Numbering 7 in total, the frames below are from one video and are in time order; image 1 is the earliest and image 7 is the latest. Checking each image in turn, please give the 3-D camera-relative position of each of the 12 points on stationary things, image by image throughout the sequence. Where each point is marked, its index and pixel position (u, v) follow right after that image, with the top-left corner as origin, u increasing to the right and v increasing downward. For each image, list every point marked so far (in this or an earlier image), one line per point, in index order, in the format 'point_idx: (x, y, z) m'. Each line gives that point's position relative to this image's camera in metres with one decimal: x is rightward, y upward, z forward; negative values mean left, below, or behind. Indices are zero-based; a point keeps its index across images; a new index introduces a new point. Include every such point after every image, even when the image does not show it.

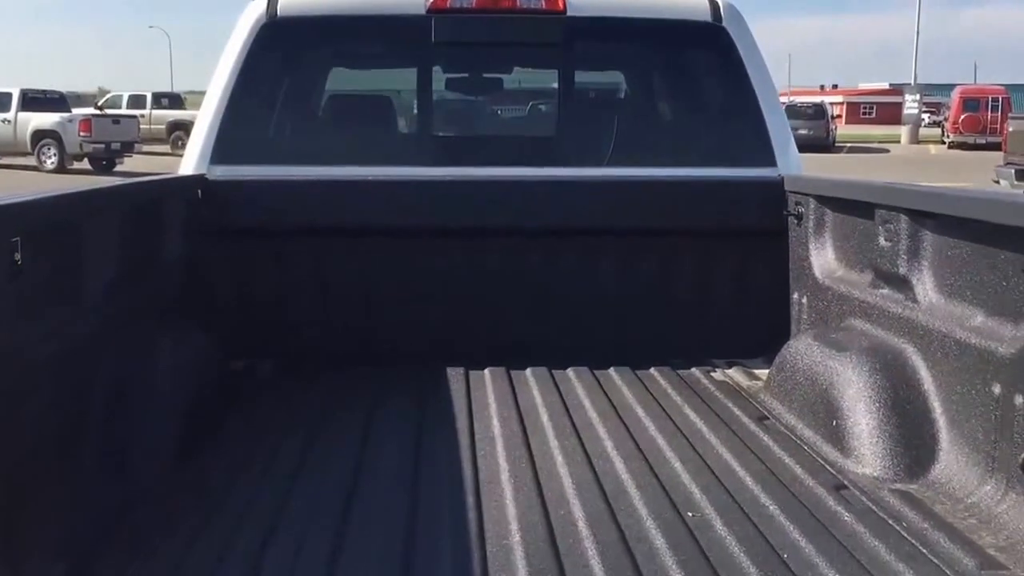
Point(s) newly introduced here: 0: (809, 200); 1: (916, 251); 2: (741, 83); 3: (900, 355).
0: (+0.9, +0.3, +3.3) m
1: (+1.0, +0.1, +2.7) m
2: (+0.8, +0.7, +3.7) m
3: (+1.0, -0.2, +2.8) m
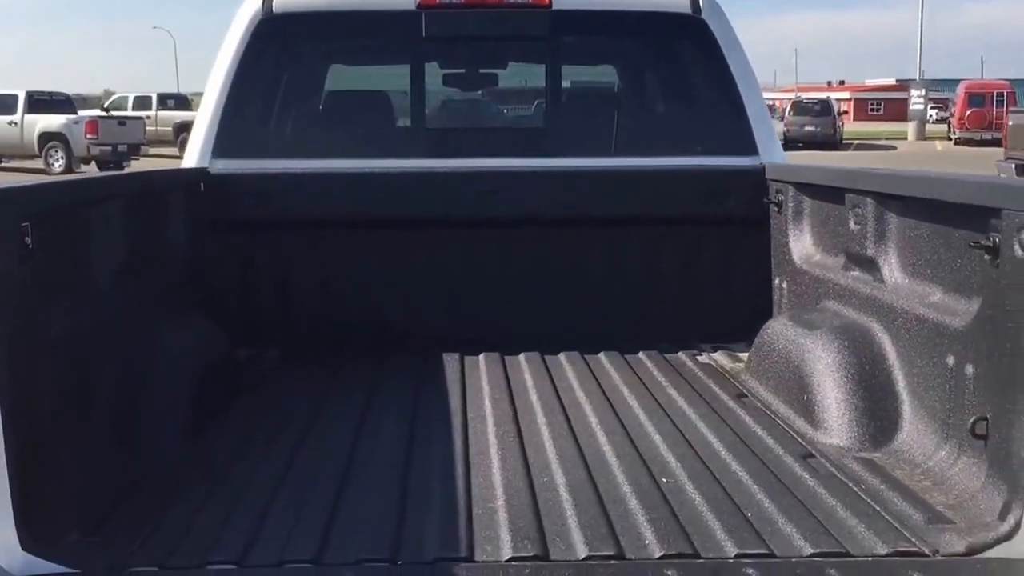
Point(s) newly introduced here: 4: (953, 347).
0: (+0.9, +0.3, +3.5) m
1: (+1.0, +0.1, +2.9) m
2: (+0.7, +0.7, +3.9) m
3: (+0.9, -0.1, +3.0) m
4: (+1.0, -0.1, +2.5) m
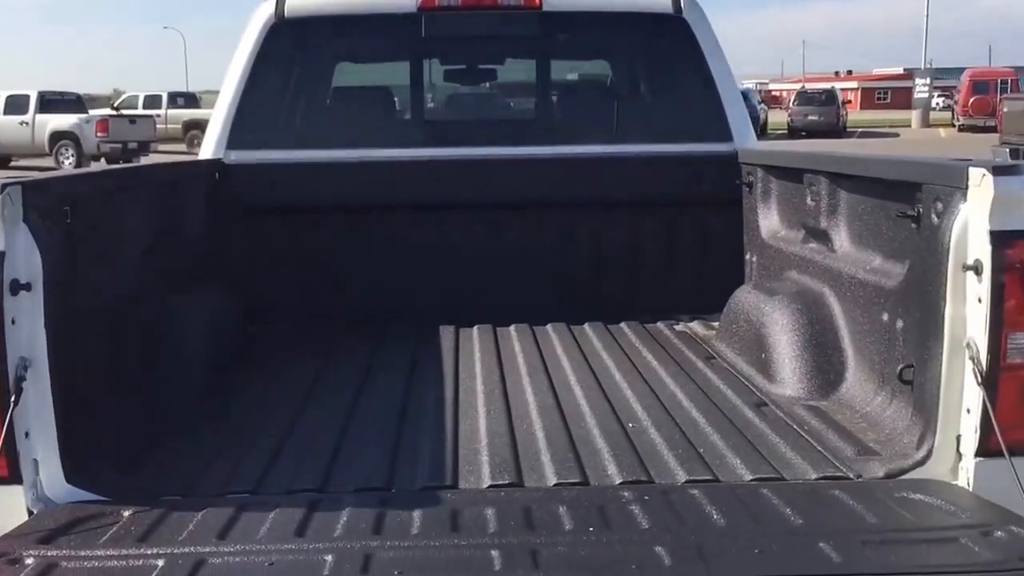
0: (+0.8, +0.4, +3.8) m
1: (+0.9, +0.2, +3.2) m
2: (+0.7, +0.8, +4.2) m
3: (+0.9, 0.0, +3.3) m
4: (+0.9, 0.0, +2.8) m
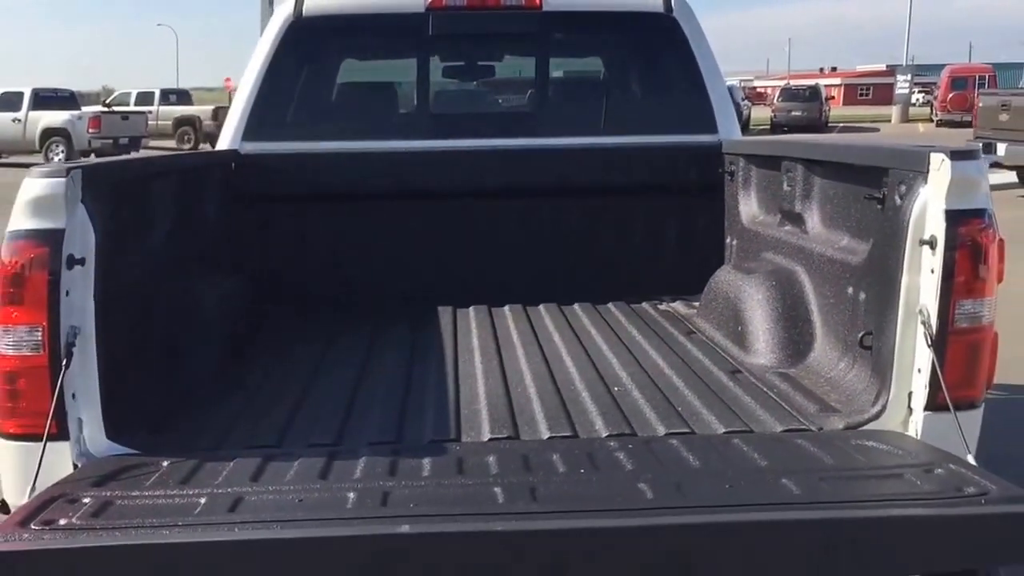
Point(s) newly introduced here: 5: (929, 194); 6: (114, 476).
0: (+0.8, +0.5, +4.1) m
1: (+0.9, +0.3, +3.5) m
2: (+0.7, +0.9, +4.5) m
3: (+0.9, 0.0, +3.6) m
4: (+0.9, 0.0, +3.1) m
5: (+0.9, +0.2, +2.6) m
6: (-0.8, -0.4, +2.4) m
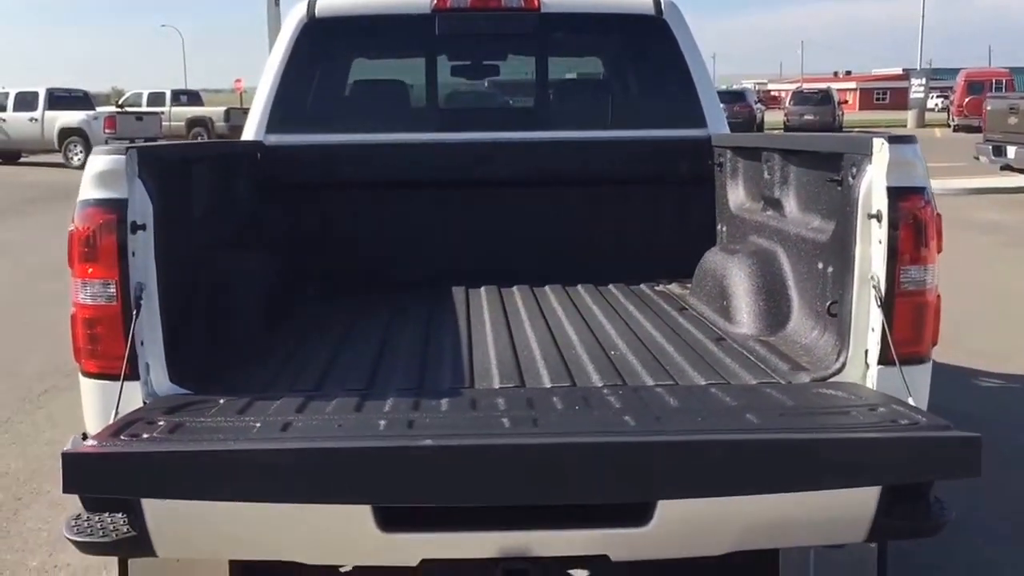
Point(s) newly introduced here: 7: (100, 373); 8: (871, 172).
0: (+0.8, +0.5, +4.5) m
1: (+0.9, +0.4, +3.9) m
2: (+0.7, +1.0, +4.9) m
3: (+0.9, +0.1, +4.0) m
4: (+1.0, +0.1, +3.5) m
5: (+1.0, +0.3, +3.0) m
6: (-0.8, -0.3, +2.8) m
7: (-1.1, -0.2, +2.9) m
8: (+1.0, +0.3, +3.0) m
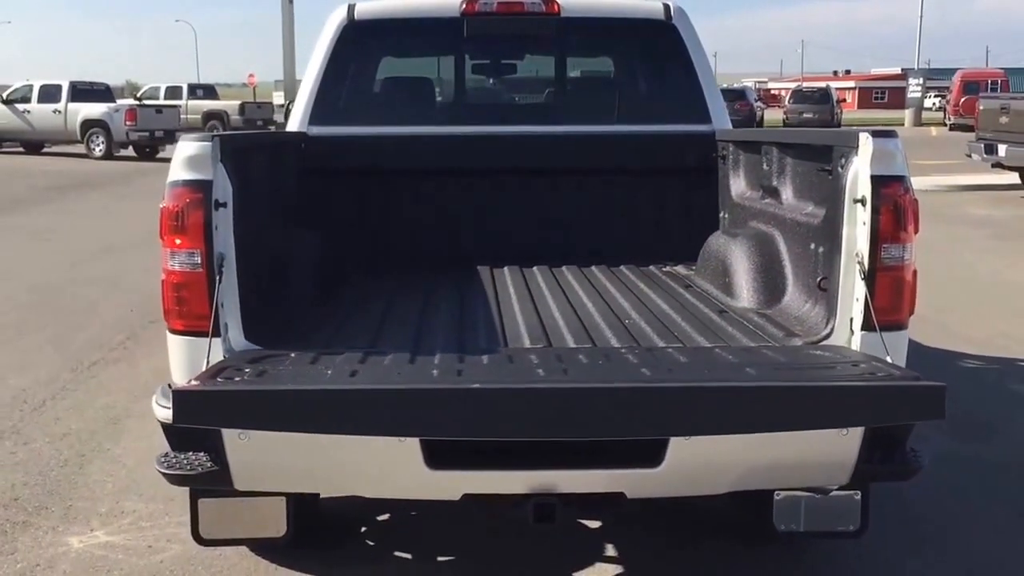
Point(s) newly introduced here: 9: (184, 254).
0: (+0.9, +0.6, +4.9) m
1: (+1.0, +0.5, +4.3) m
2: (+0.8, +1.1, +5.3) m
3: (+1.0, +0.2, +4.4) m
4: (+1.0, +0.2, +3.9) m
5: (+1.1, +0.4, +3.4) m
6: (-0.7, -0.2, +3.2) m
7: (-1.0, -0.1, +3.3) m
8: (+1.1, +0.4, +3.5) m
9: (-1.0, +0.1, +3.3) m
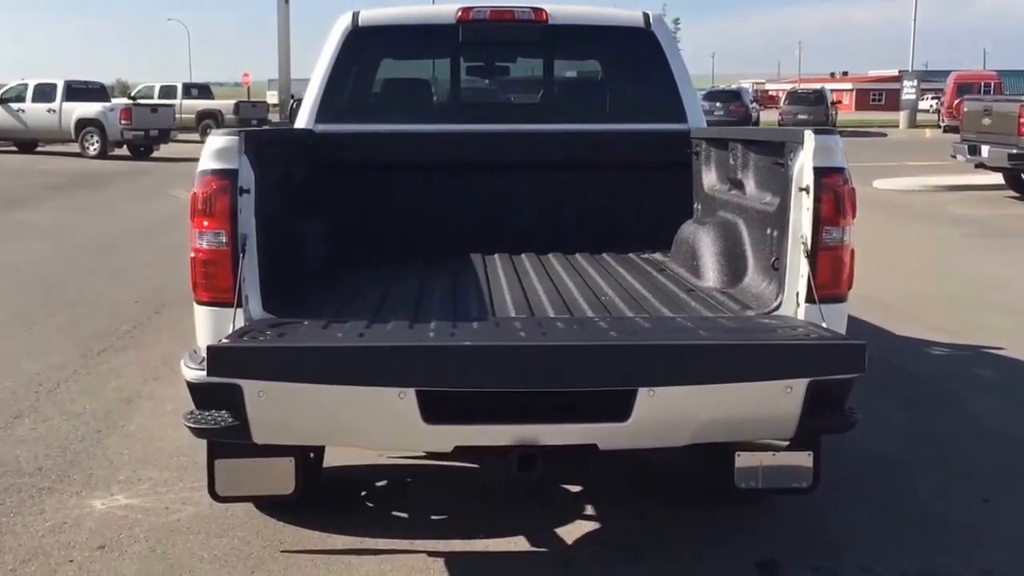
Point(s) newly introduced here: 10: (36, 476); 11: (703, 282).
0: (+0.9, +0.7, +5.4) m
1: (+1.0, +0.5, +4.8) m
2: (+0.8, +1.1, +5.8) m
3: (+1.0, +0.3, +4.9) m
4: (+1.0, +0.3, +4.4) m
5: (+1.0, +0.5, +3.9) m
6: (-0.8, -0.1, +3.7) m
7: (-1.0, 0.0, +3.8) m
8: (+1.0, +0.5, +3.9) m
9: (-1.0, +0.2, +3.8) m
10: (-2.3, -0.9, +5.5) m
11: (+0.8, 0.0, +4.9) m
